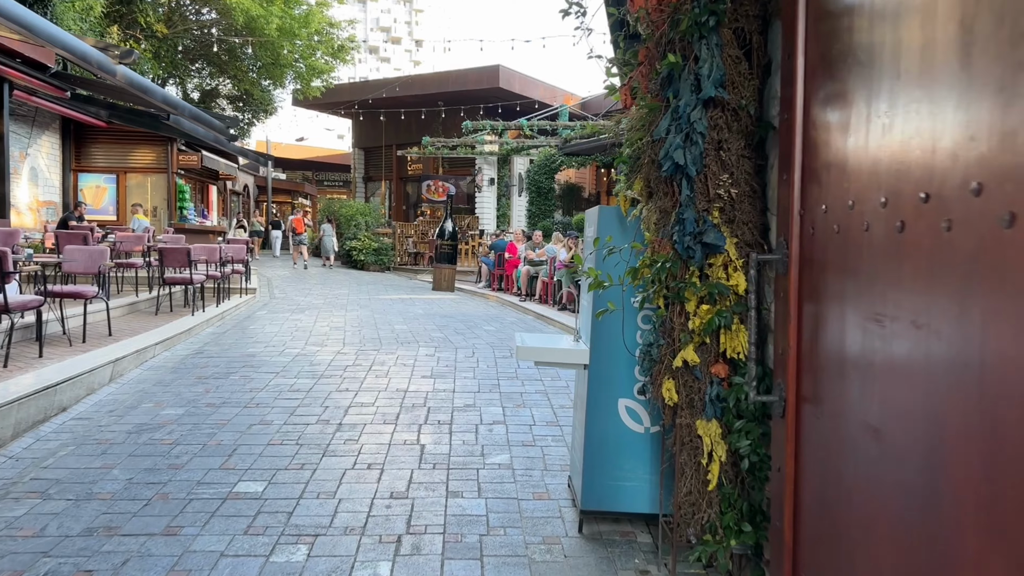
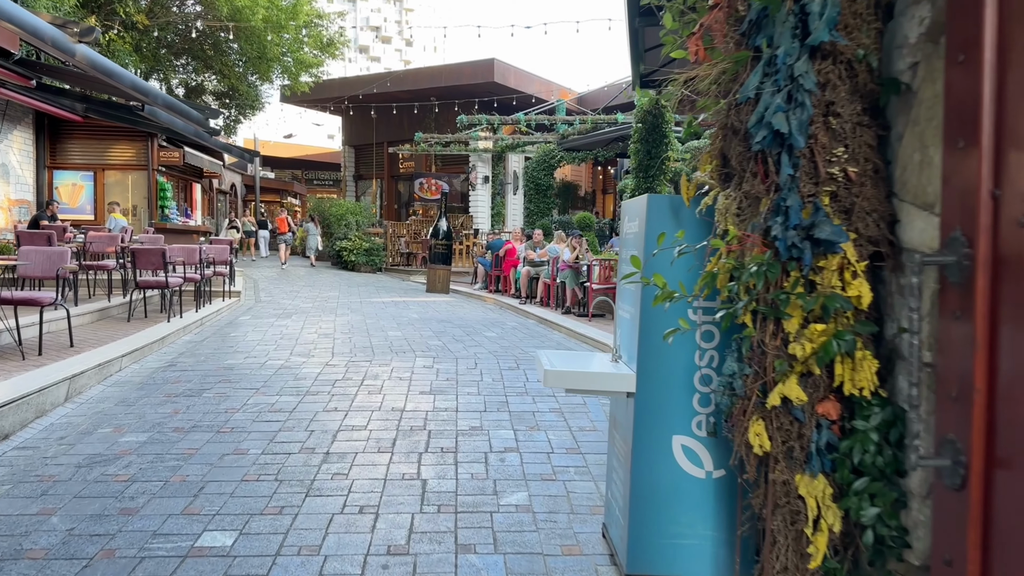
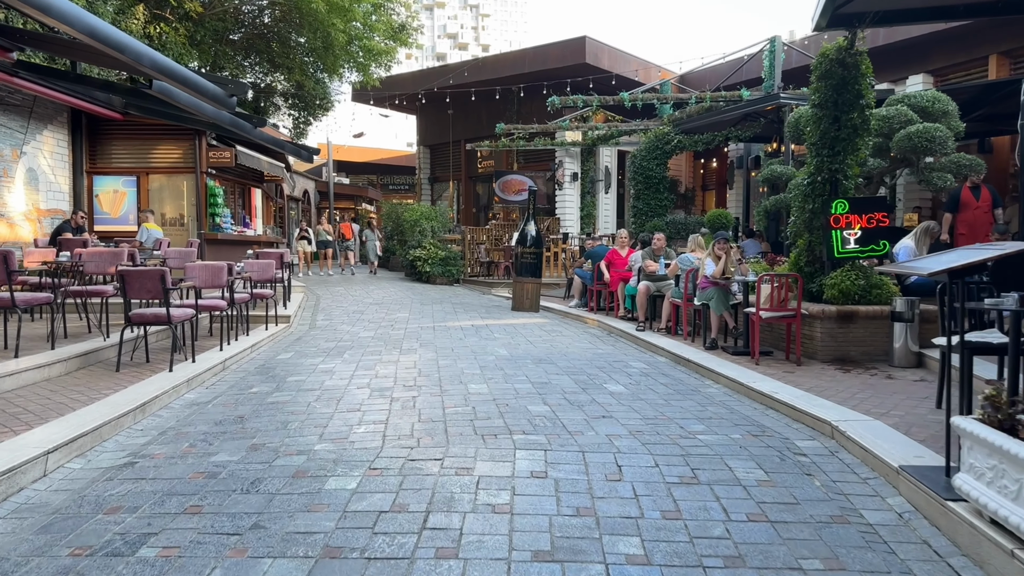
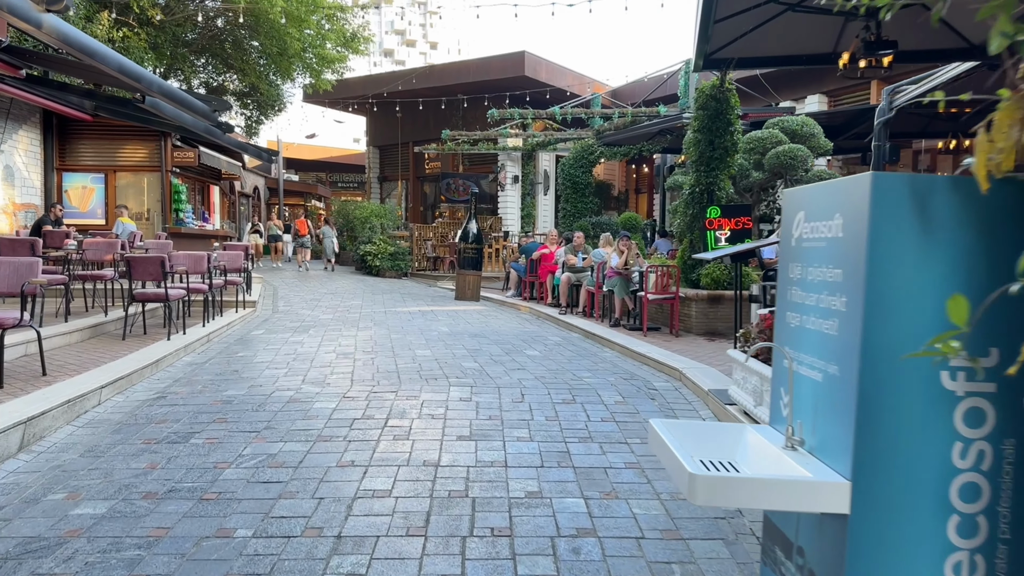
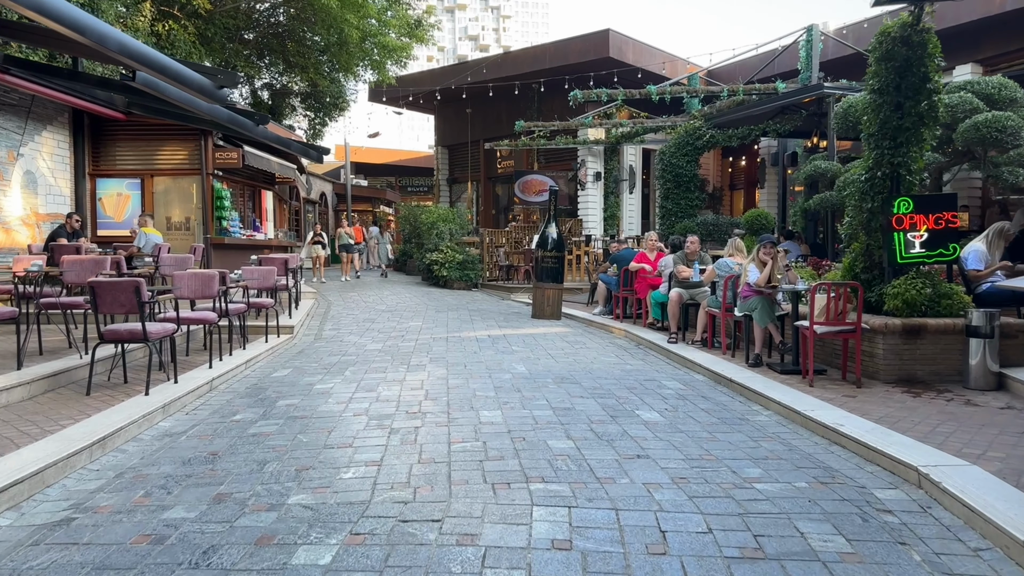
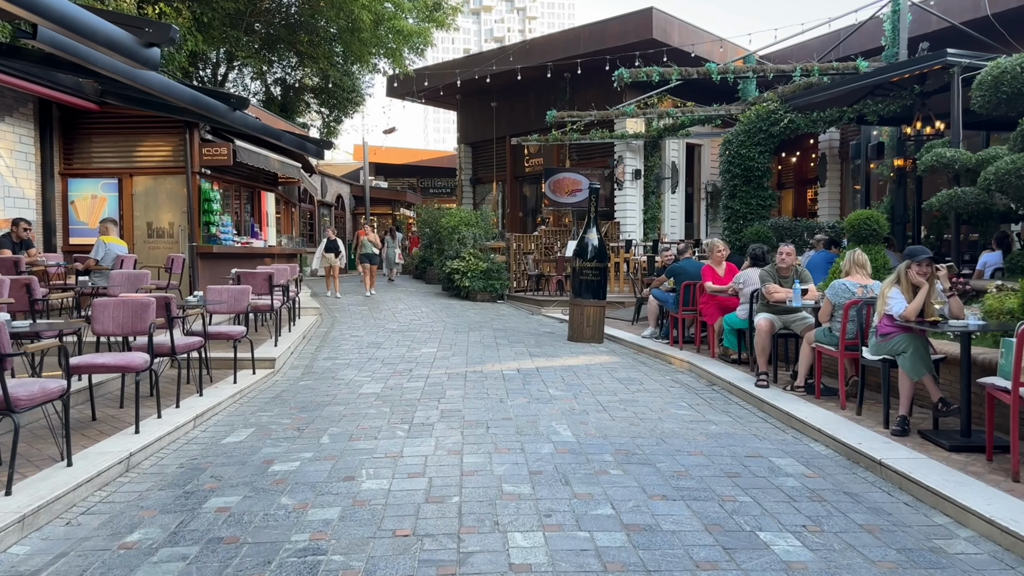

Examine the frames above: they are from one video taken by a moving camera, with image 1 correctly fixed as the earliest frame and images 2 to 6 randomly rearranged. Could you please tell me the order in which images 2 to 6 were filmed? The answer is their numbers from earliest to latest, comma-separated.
2, 4, 3, 5, 6
